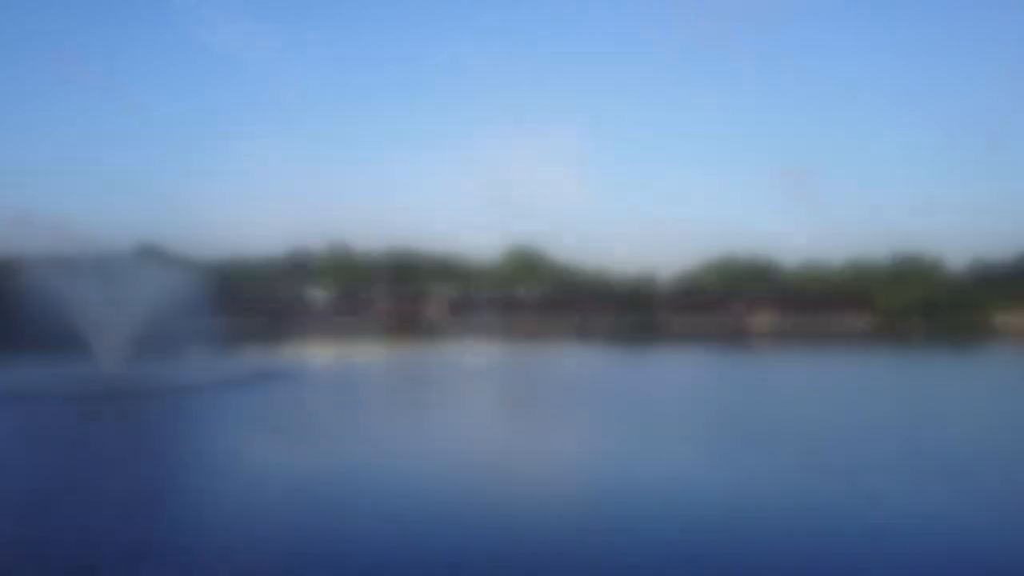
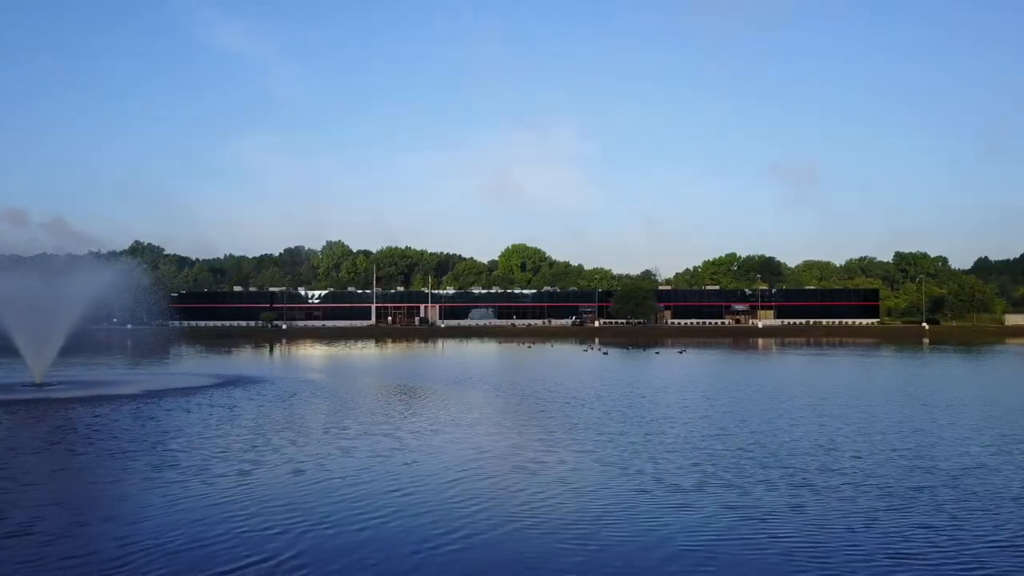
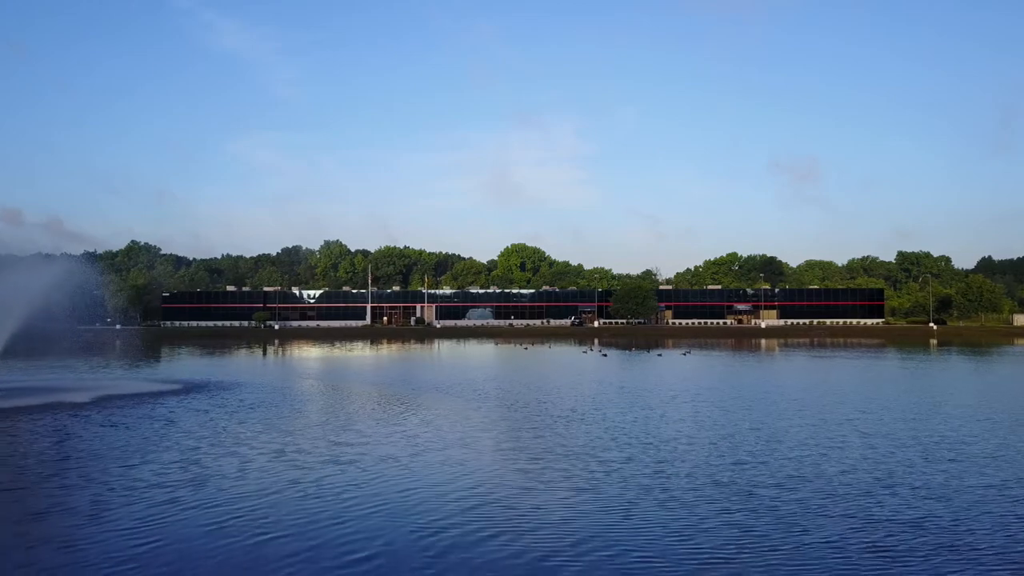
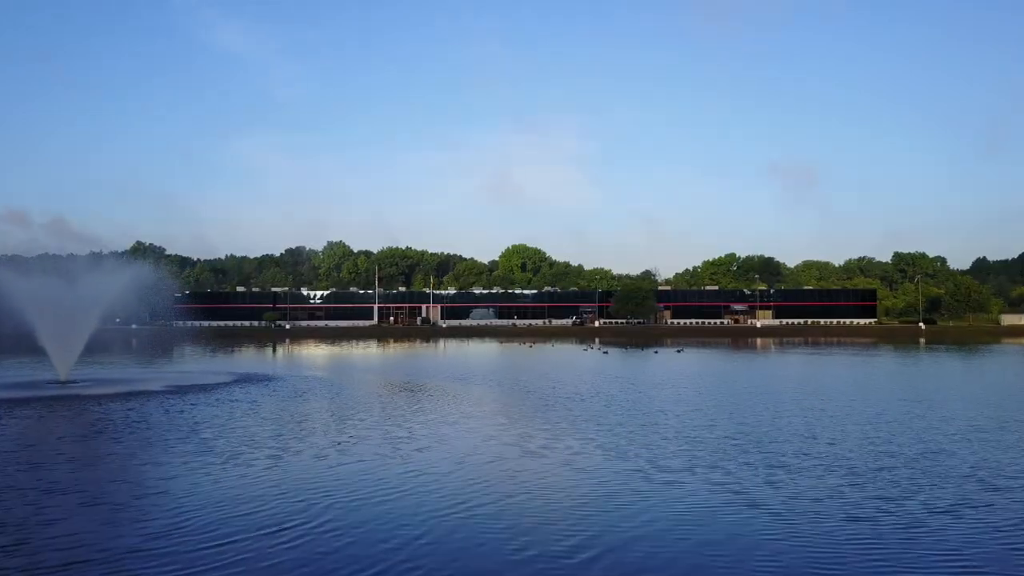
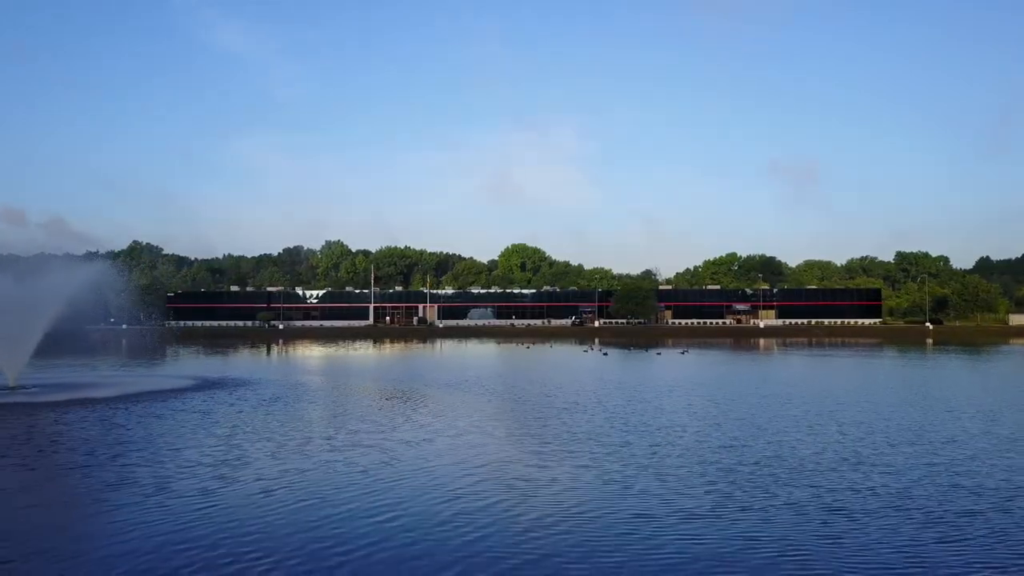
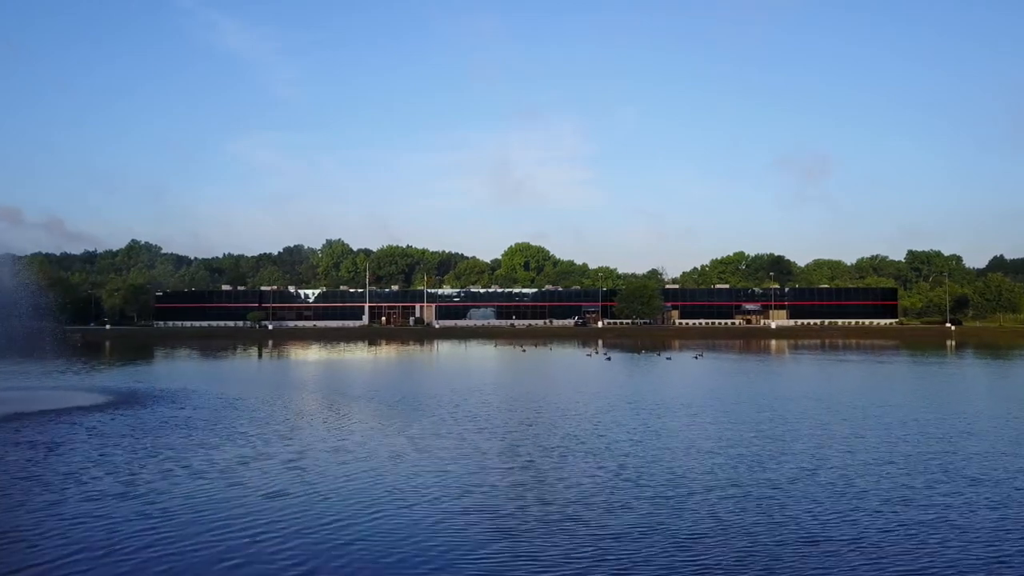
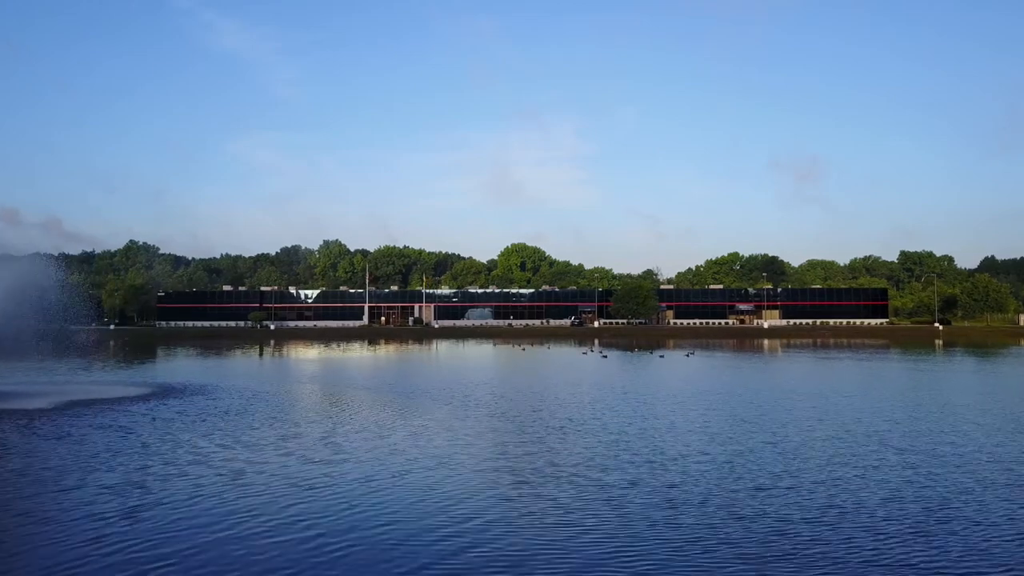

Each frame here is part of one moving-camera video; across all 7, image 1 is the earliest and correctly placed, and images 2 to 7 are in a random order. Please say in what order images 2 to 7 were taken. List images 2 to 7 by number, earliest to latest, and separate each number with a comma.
4, 2, 5, 3, 7, 6
